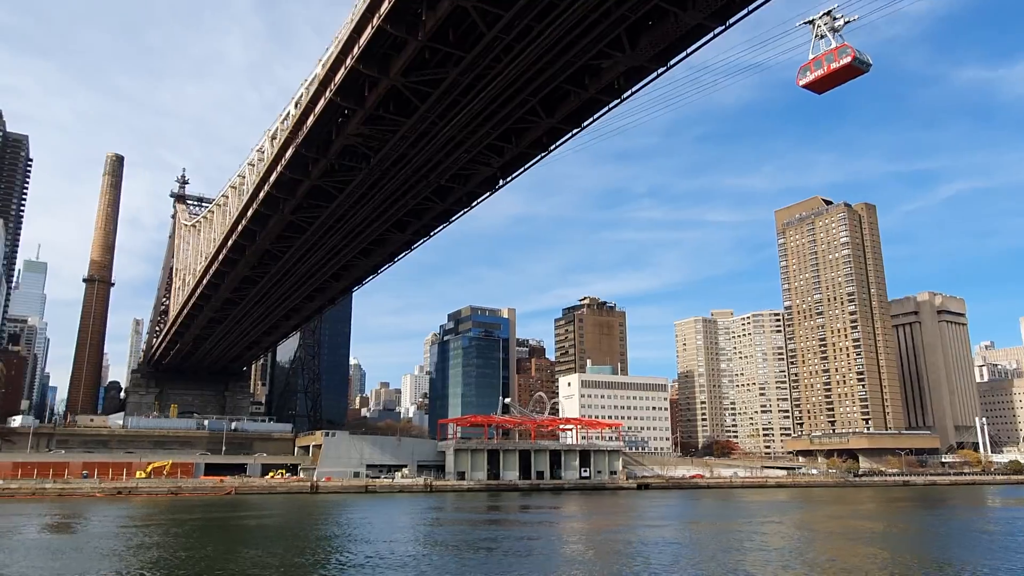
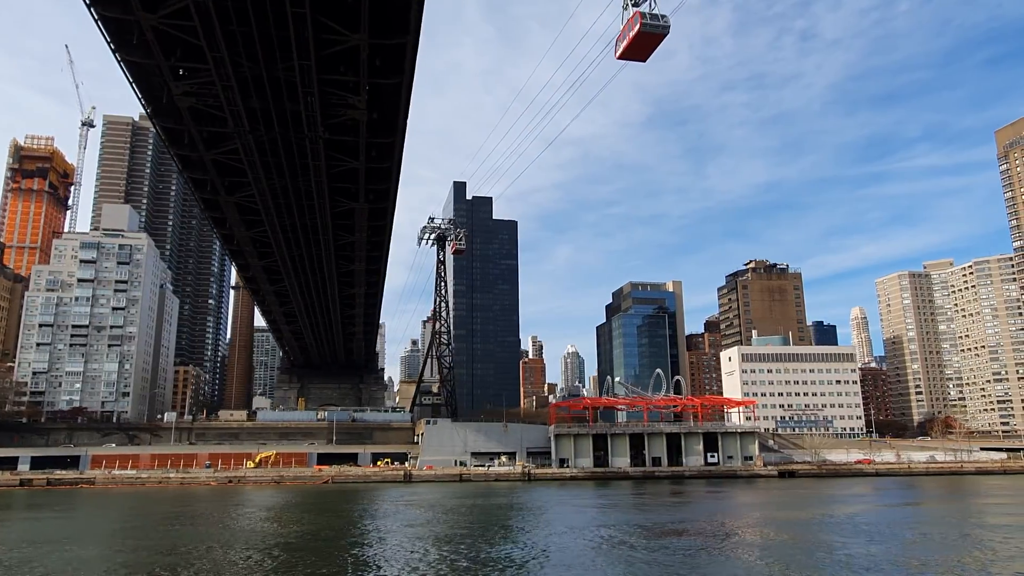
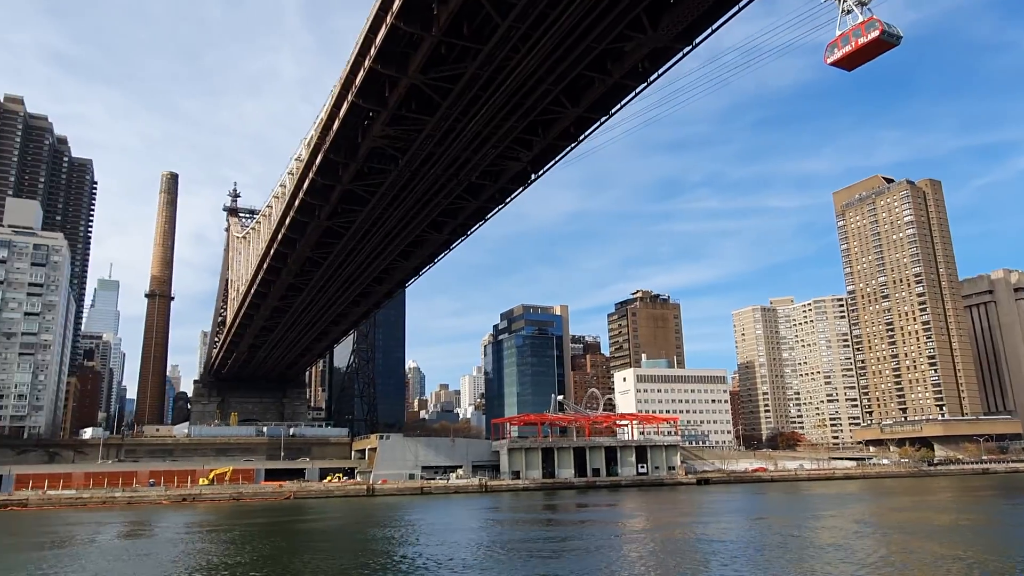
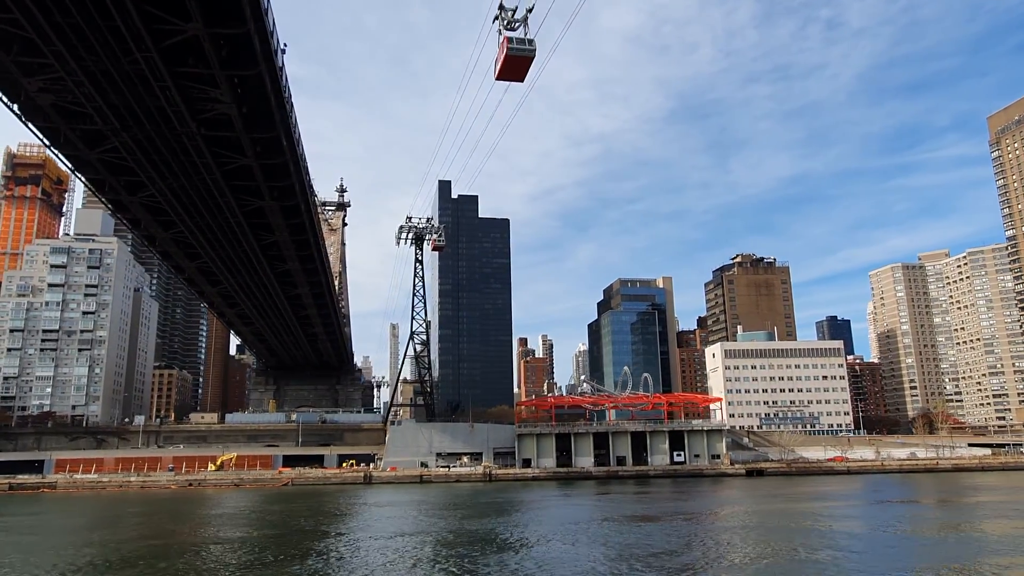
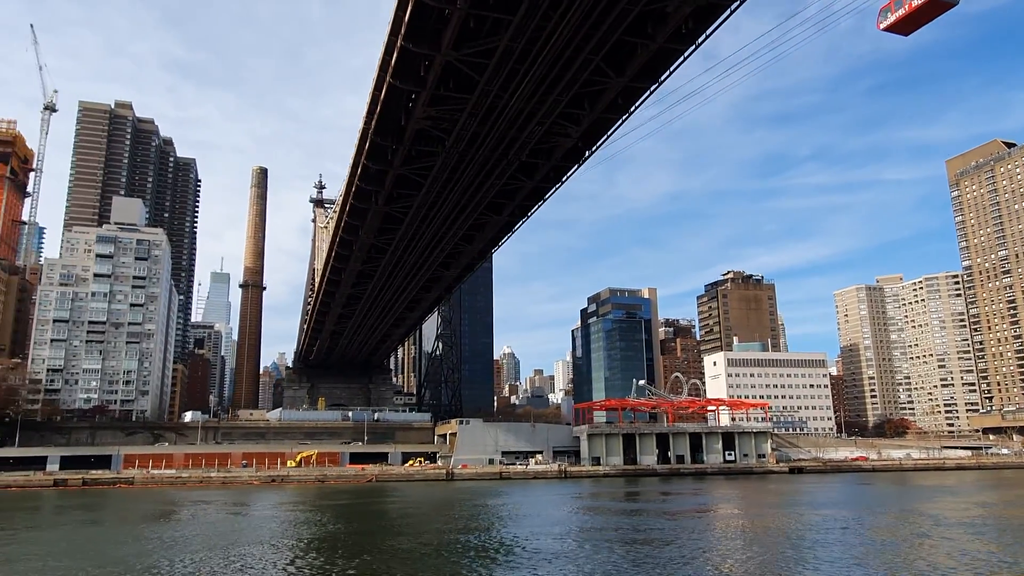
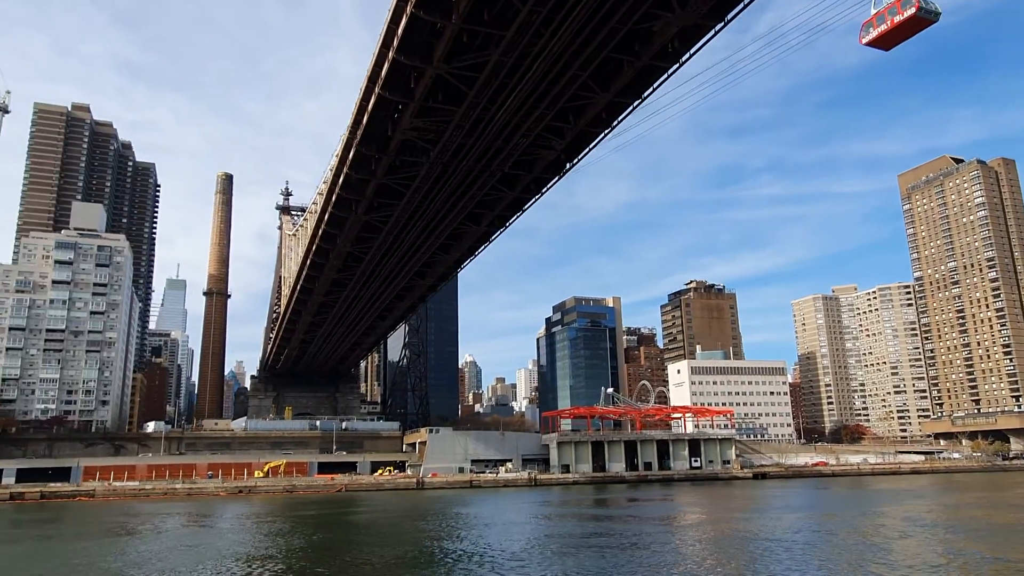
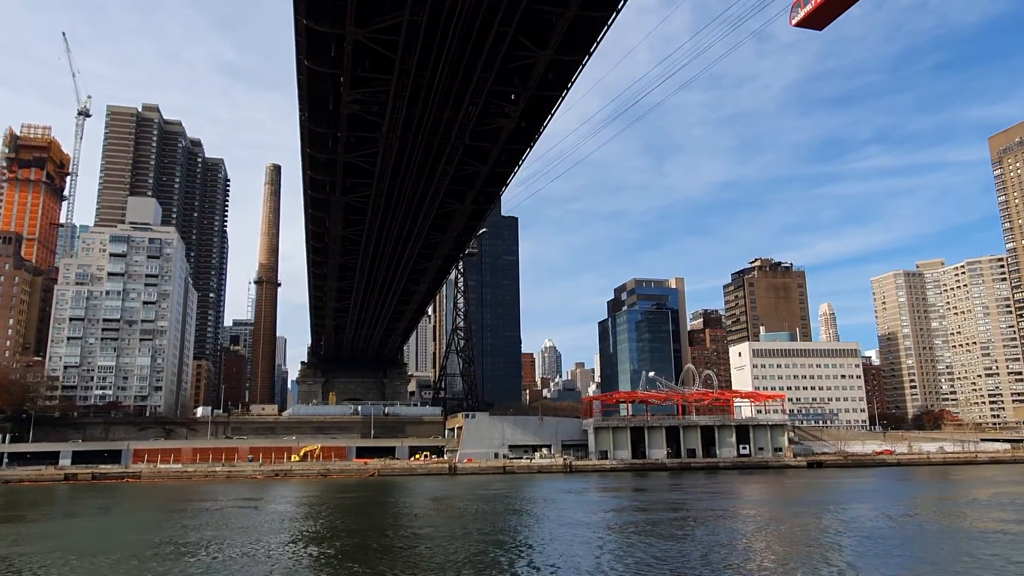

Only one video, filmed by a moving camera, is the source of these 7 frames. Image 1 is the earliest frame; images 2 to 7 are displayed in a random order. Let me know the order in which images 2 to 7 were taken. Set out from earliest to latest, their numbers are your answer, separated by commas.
3, 6, 5, 7, 2, 4
